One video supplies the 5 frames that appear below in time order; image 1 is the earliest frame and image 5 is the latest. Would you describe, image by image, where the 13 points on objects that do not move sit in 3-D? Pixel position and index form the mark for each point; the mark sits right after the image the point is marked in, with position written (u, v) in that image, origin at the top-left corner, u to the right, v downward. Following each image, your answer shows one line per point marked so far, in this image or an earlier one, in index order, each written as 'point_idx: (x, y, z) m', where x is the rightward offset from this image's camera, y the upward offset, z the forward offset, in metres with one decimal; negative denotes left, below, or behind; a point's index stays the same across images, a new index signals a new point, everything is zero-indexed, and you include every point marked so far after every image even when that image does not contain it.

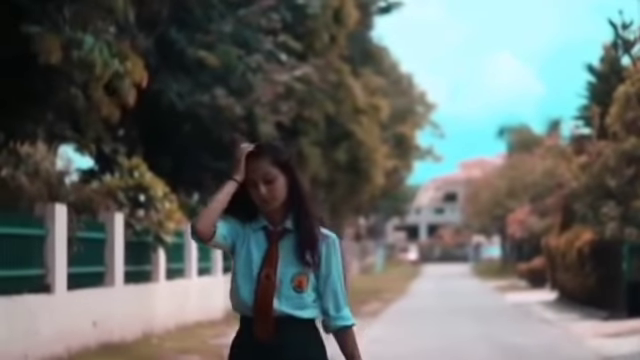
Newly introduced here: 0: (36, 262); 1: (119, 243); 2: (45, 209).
0: (-3.1, -0.9, +15.8) m
1: (-2.7, -0.8, +19.5) m
2: (-3.0, -0.3, +16.2) m
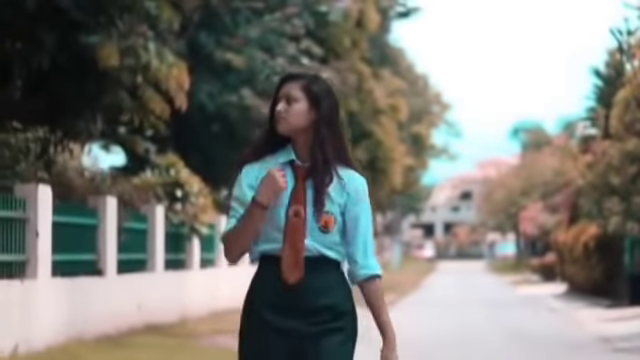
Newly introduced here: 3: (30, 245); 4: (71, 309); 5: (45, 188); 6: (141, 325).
0: (-2.8, -0.8, +17.6) m
1: (-2.3, -0.8, +21.4) m
2: (-2.7, -0.3, +18.0) m
3: (-2.9, -0.7, +14.9) m
4: (-2.7, -1.4, +16.2) m
5: (-2.8, -0.1, +15.1) m
6: (-2.4, -1.9, +19.7) m
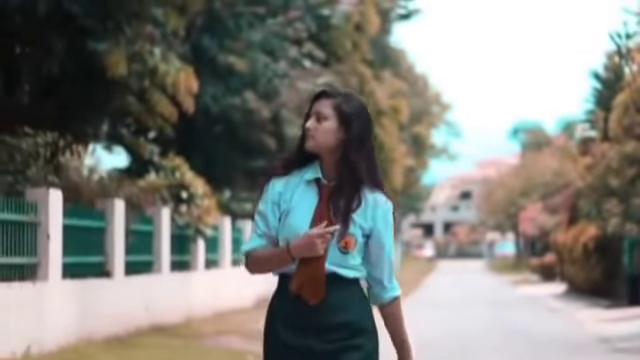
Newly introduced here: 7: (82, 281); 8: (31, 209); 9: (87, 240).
0: (-2.7, -0.8, +18.0) m
1: (-2.3, -0.8, +21.7) m
2: (-2.7, -0.3, +18.4) m
3: (-2.9, -0.7, +15.2) m
4: (-2.7, -1.5, +16.5) m
5: (-2.8, -0.1, +15.5) m
6: (-2.3, -2.0, +20.0) m
7: (-2.7, -1.1, +16.7) m
8: (-3.0, -0.3, +15.1) m
9: (-2.8, -0.7, +17.4) m
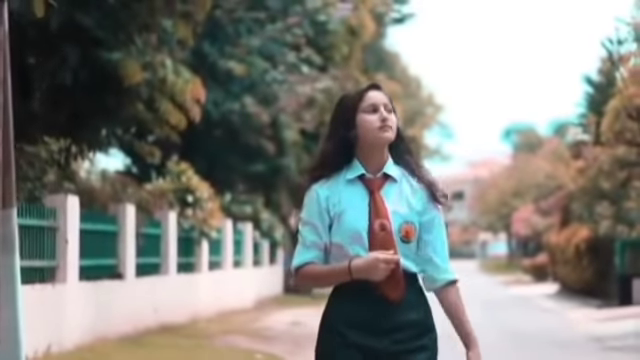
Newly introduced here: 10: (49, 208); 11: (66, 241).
0: (-2.7, -0.9, +18.7) m
1: (-2.3, -0.9, +22.4) m
2: (-2.6, -0.4, +19.1) m
3: (-2.8, -0.8, +16.0) m
4: (-2.6, -1.5, +17.2) m
5: (-2.7, -0.2, +16.2) m
6: (-2.3, -2.0, +20.7) m
7: (-2.6, -1.2, +17.4) m
8: (-2.9, -0.4, +15.8) m
9: (-2.7, -0.8, +18.2) m
10: (-2.9, -0.3, +15.8) m
11: (-2.8, -0.7, +16.0) m
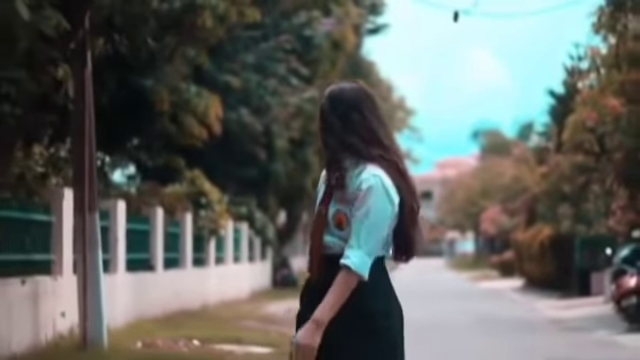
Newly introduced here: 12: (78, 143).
0: (-2.6, -1.0, +21.9) m
1: (-2.3, -1.0, +25.7) m
2: (-2.6, -0.5, +22.3) m
3: (-2.7, -0.9, +19.2) m
4: (-2.6, -1.6, +20.4) m
5: (-2.6, -0.3, +19.4) m
6: (-2.3, -2.1, +24.0) m
7: (-2.6, -1.3, +20.7) m
8: (-2.8, -0.5, +19.0) m
9: (-2.6, -0.9, +21.4) m
10: (-2.8, -0.4, +19.0) m
11: (-2.7, -0.8, +19.3) m
12: (-2.4, +0.4, +14.9) m
